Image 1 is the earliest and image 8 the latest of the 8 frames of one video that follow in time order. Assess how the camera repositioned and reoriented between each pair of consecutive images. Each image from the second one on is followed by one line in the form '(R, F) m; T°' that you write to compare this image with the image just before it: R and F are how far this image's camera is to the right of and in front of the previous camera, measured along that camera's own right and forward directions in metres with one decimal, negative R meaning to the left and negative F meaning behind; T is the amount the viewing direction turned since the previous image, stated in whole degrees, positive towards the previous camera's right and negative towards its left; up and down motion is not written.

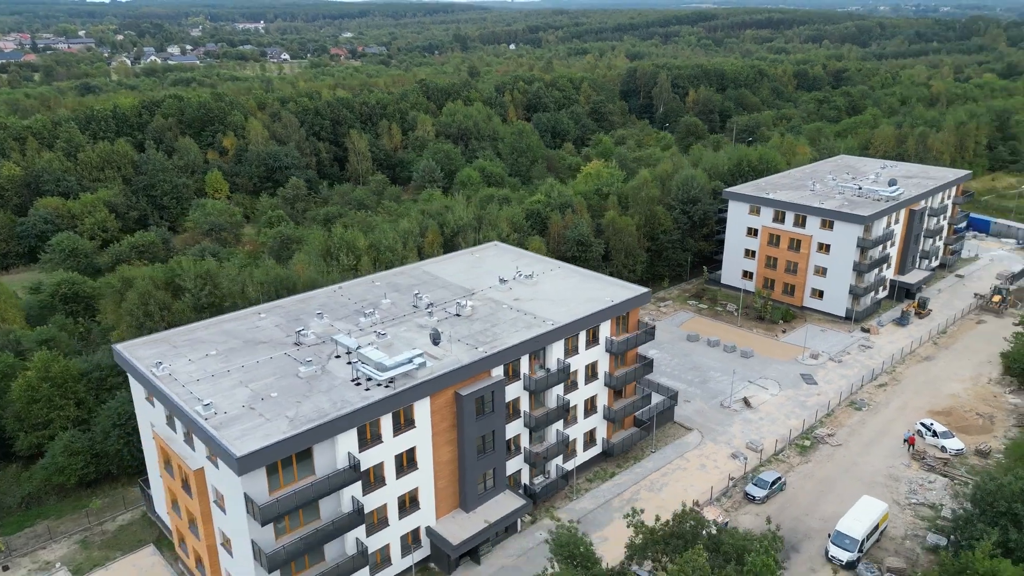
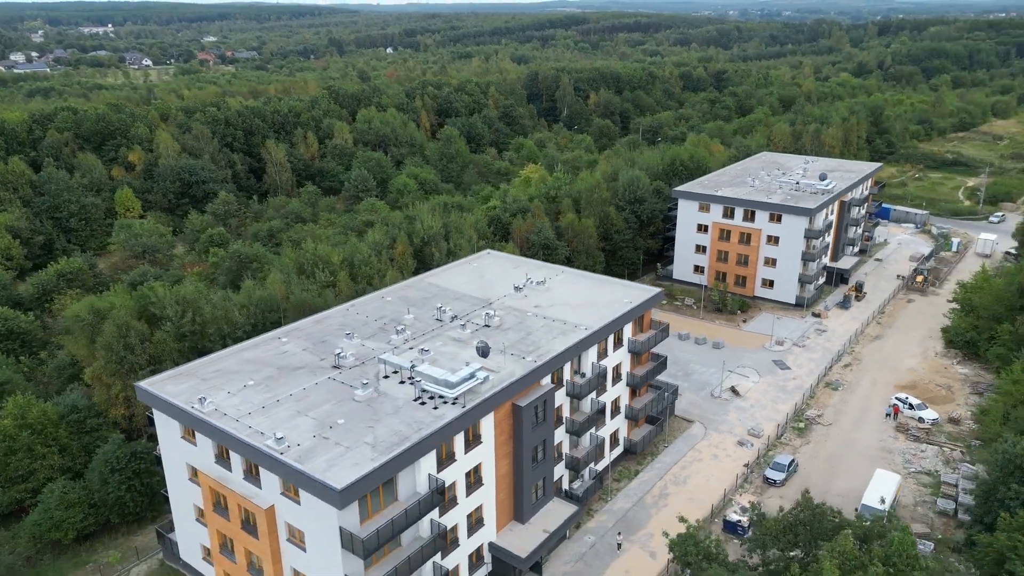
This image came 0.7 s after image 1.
(-5.2, +0.4) m; +9°
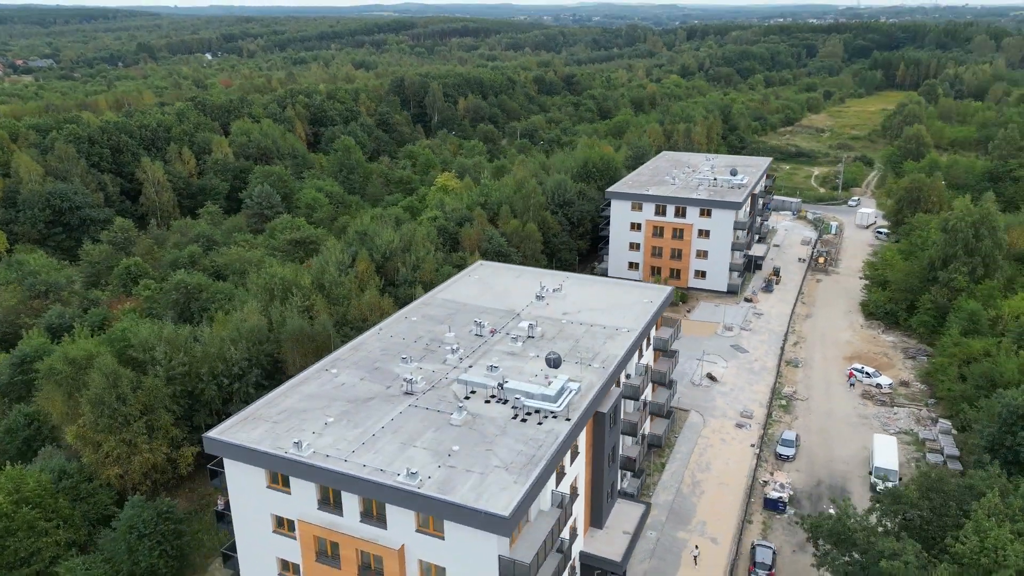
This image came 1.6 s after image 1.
(-7.3, +0.8) m; +12°
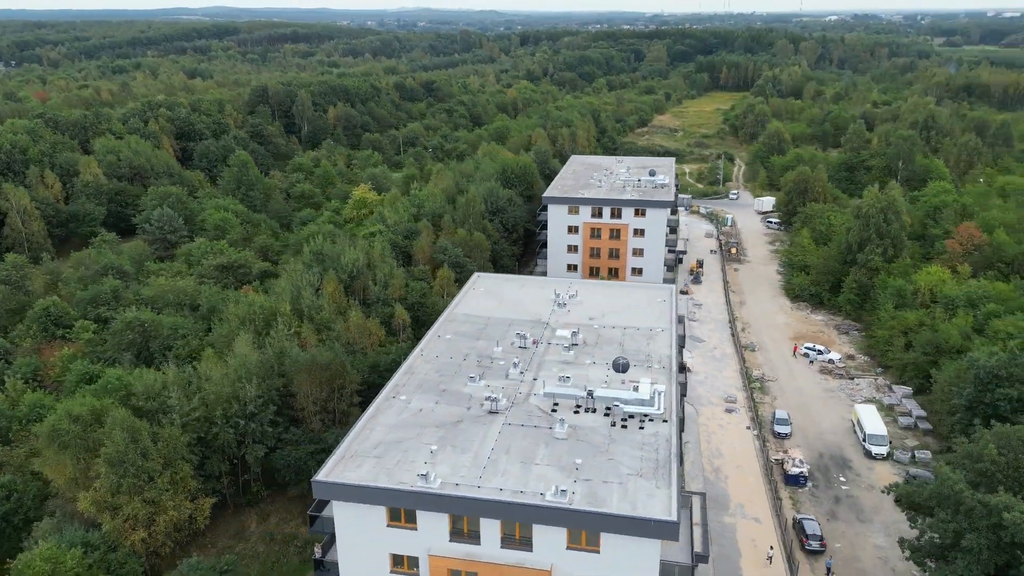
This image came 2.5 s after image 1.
(-7.1, +0.7) m; +12°
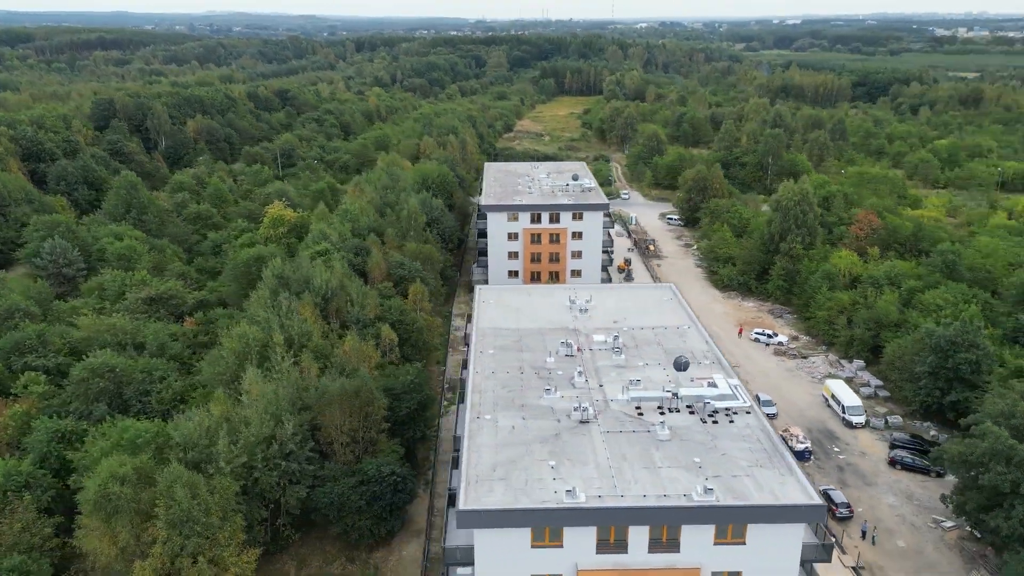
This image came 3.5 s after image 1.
(-7.2, +0.7) m; +12°
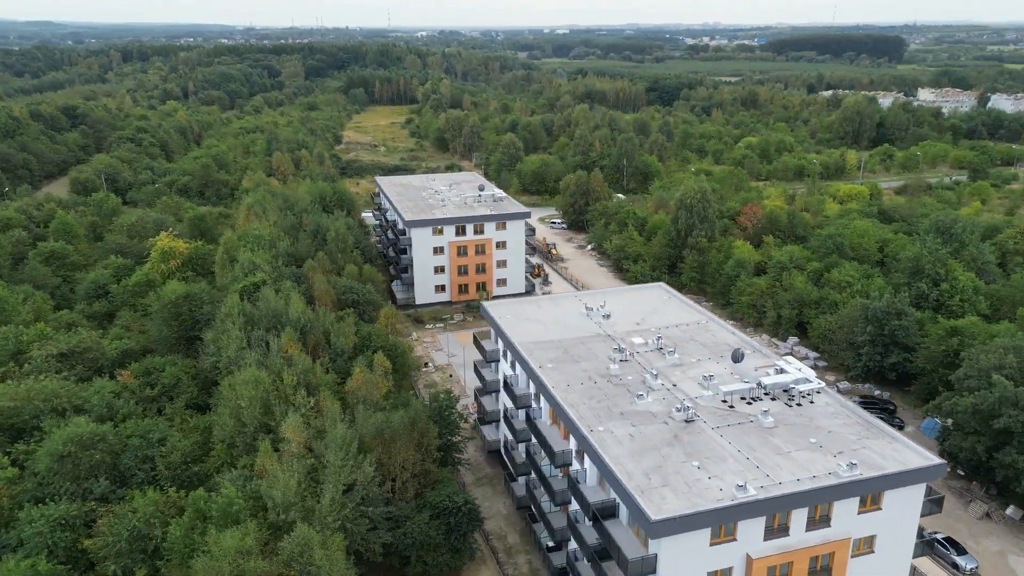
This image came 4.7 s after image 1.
(-9.2, +1.2) m; +15°
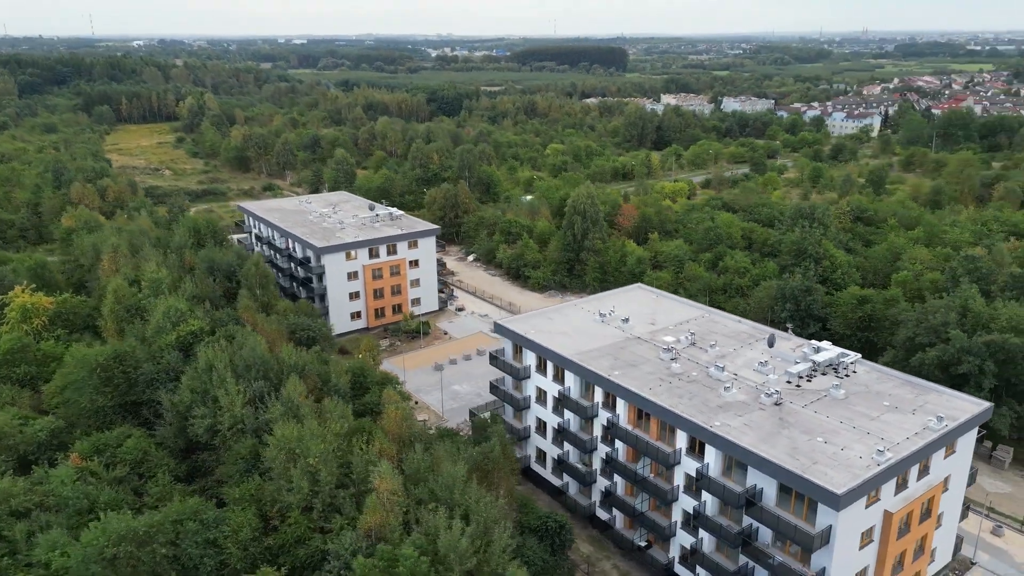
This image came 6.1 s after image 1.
(-11.0, +1.6) m; +18°
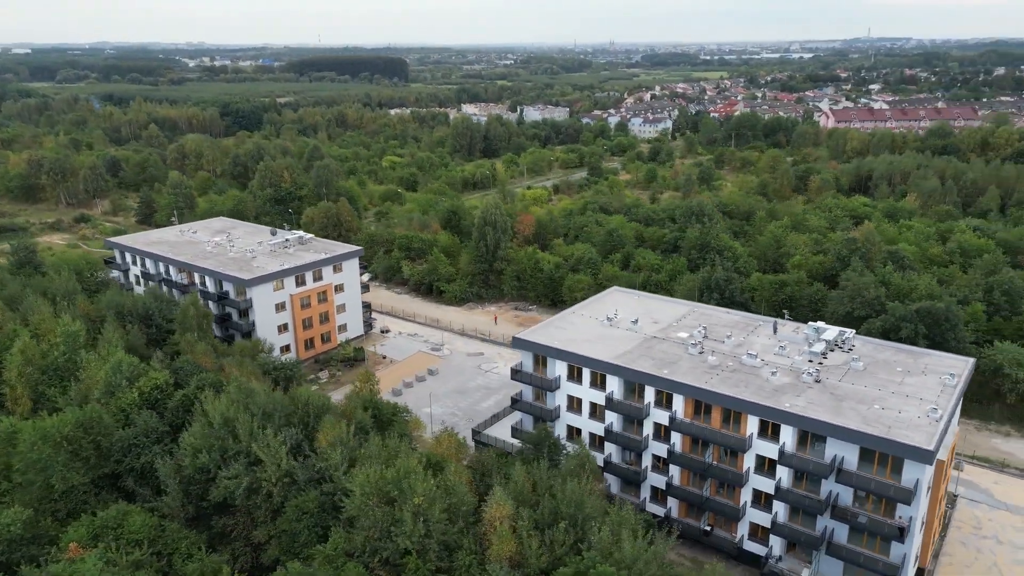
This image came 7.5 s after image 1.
(-10.1, +1.2) m; +16°
